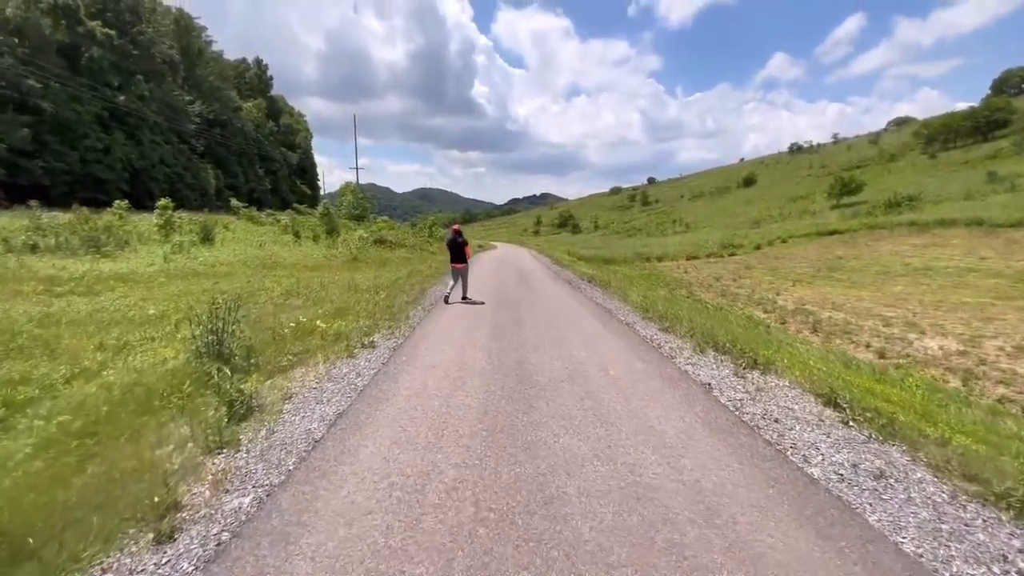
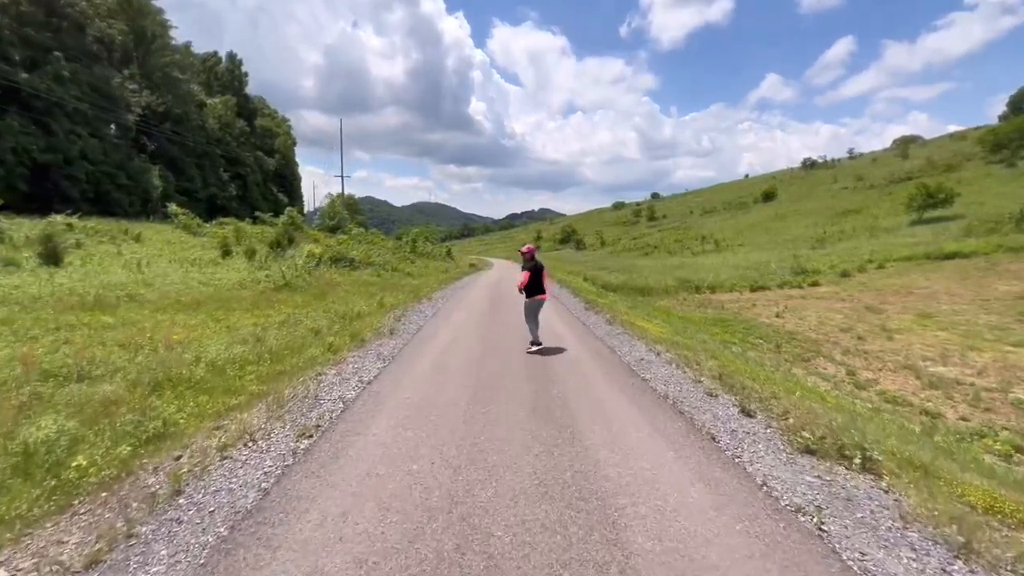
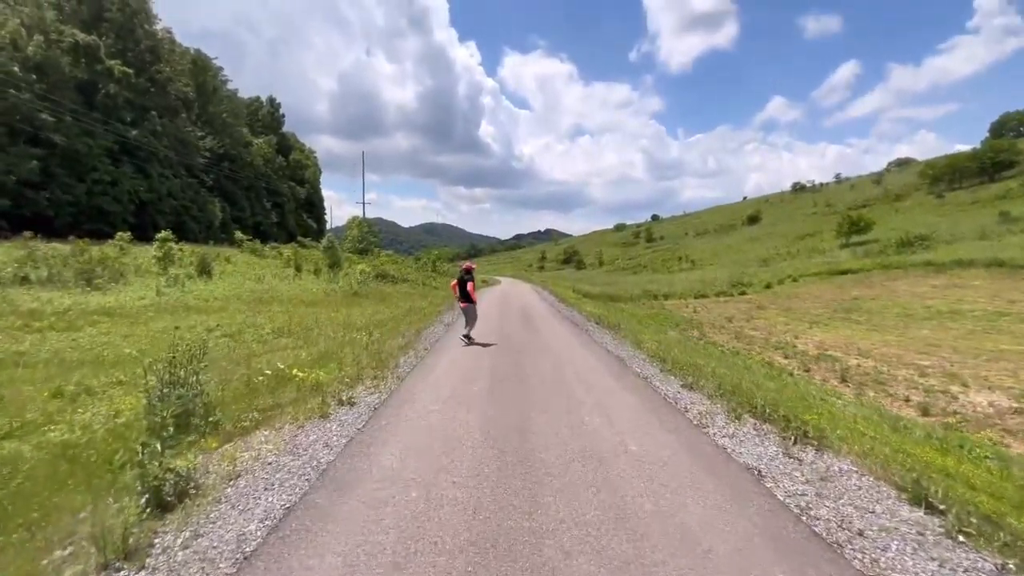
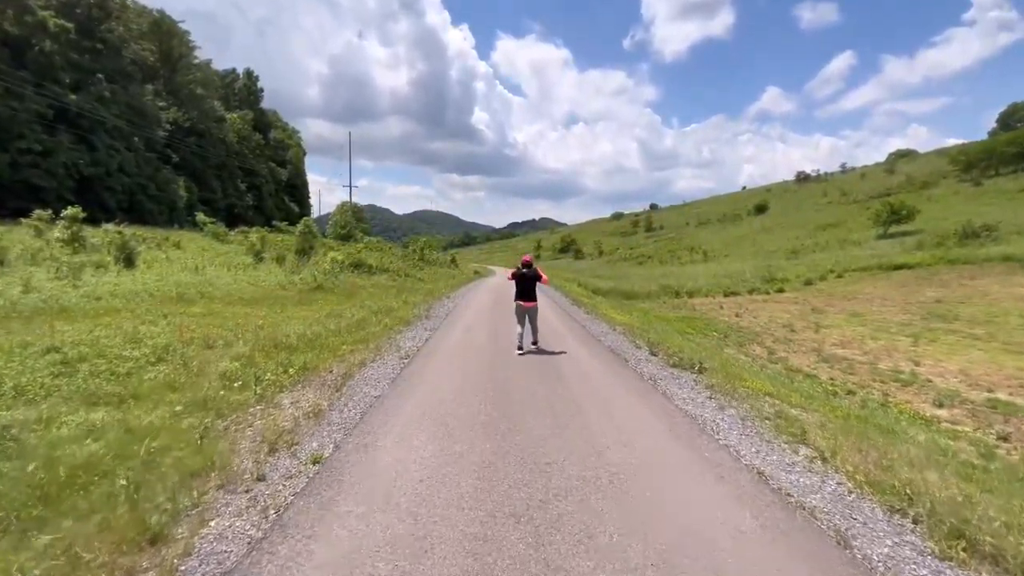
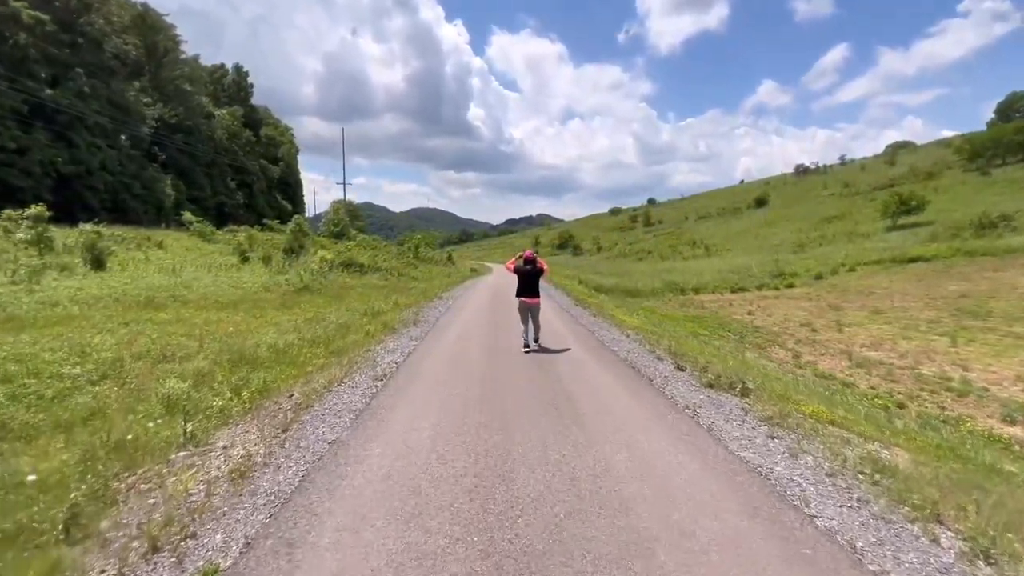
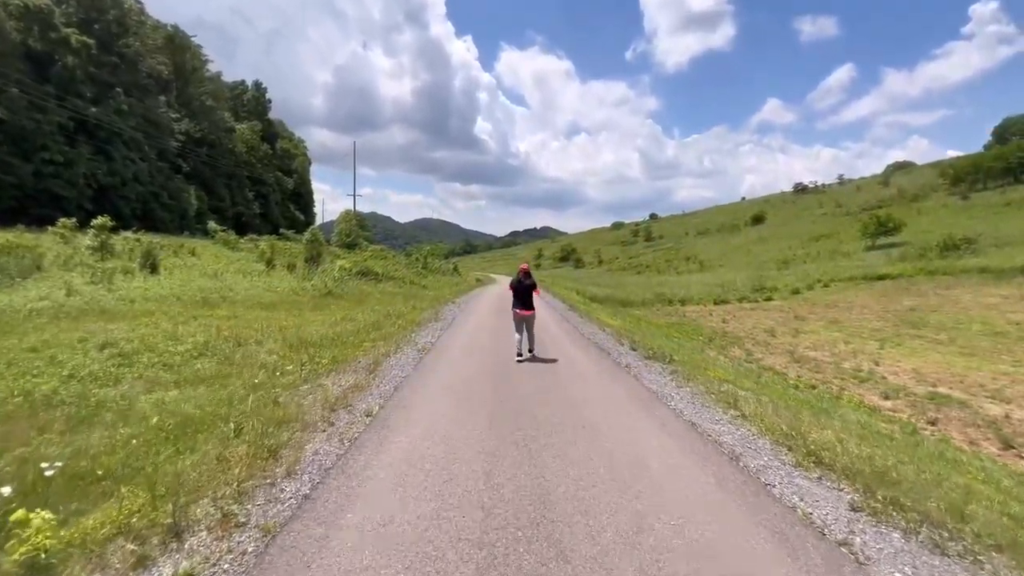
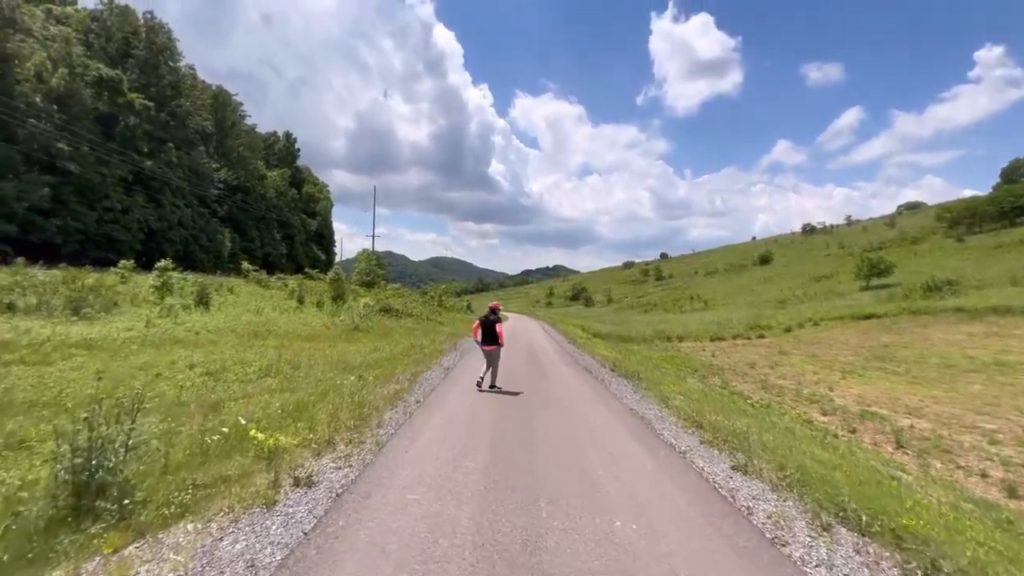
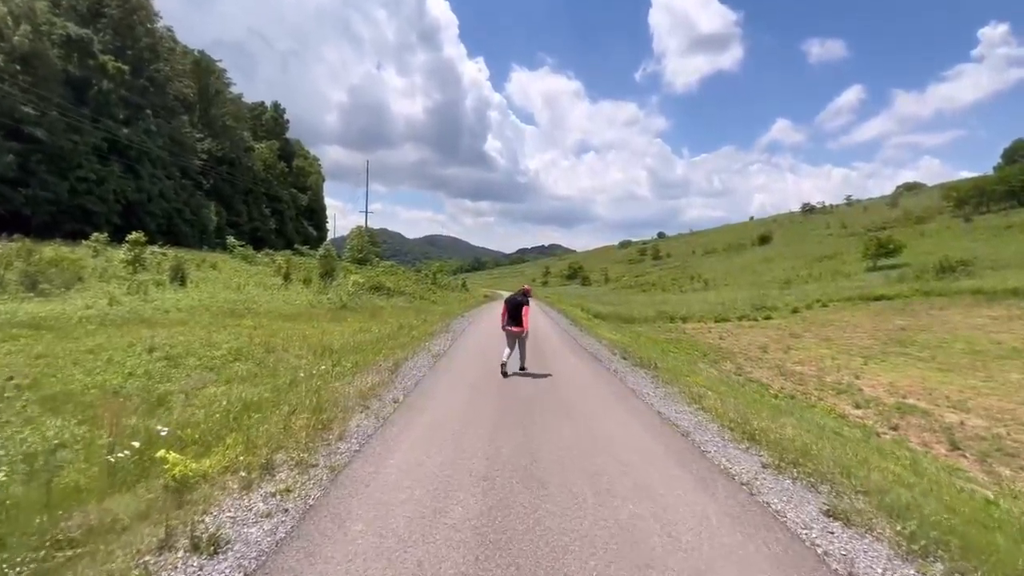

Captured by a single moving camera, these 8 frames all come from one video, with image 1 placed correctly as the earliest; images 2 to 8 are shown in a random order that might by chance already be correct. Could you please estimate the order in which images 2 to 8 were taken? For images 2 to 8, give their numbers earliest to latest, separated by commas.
3, 7, 8, 6, 4, 5, 2
